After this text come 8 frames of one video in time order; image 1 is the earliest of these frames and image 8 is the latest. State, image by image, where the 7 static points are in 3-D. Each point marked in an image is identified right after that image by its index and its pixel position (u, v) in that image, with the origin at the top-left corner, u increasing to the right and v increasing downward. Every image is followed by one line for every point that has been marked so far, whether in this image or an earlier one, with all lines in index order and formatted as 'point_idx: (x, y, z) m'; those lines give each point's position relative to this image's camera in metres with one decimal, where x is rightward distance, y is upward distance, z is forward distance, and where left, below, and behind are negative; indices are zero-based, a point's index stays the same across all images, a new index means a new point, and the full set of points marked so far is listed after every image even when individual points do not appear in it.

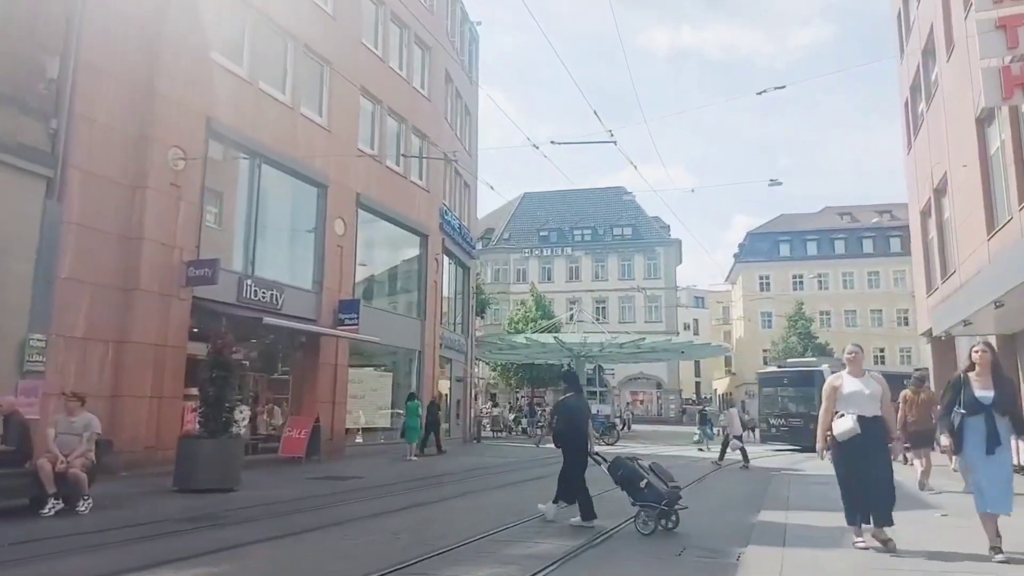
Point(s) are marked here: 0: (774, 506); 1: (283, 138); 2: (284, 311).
0: (+3.4, -2.8, +10.8) m
1: (-5.1, +3.3, +18.5) m
2: (-5.0, -0.5, +18.2) m
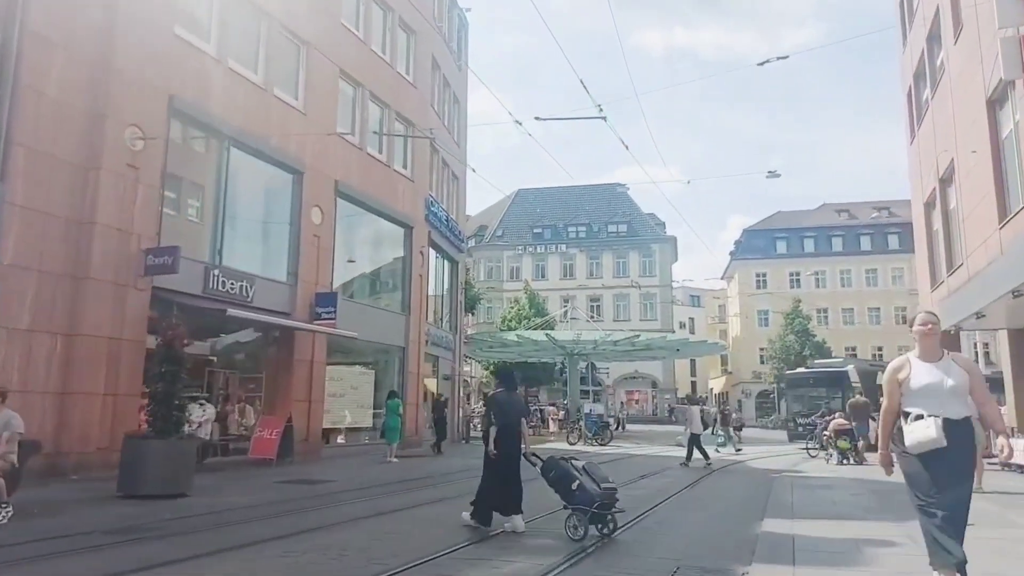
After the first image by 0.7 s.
0: (+3.1, -2.7, +9.8) m
1: (-5.4, +3.5, +17.5) m
2: (-5.3, -0.3, +17.2) m
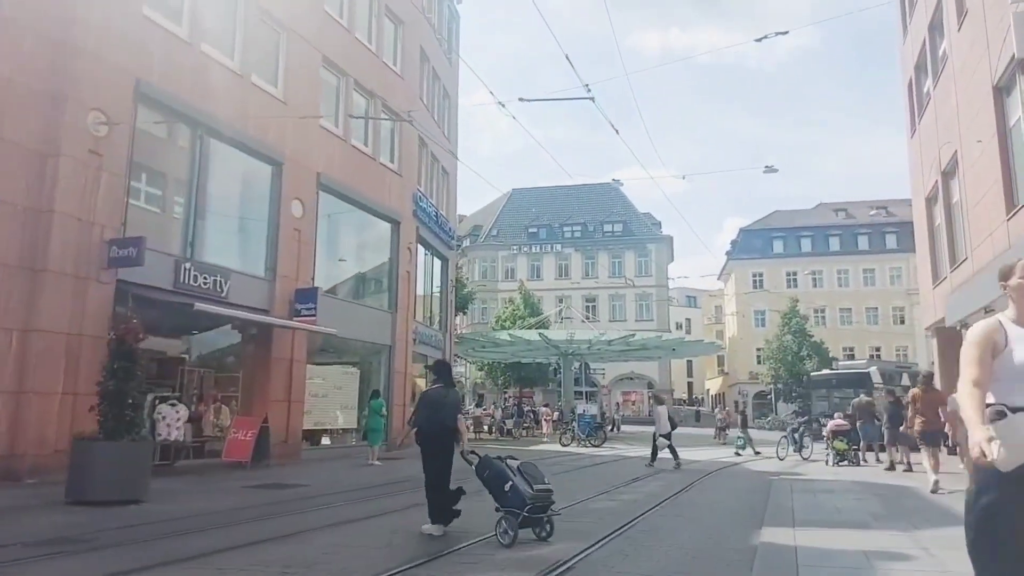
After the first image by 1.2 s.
0: (+2.9, -2.5, +9.1) m
1: (-5.7, +3.6, +16.8) m
2: (-5.6, -0.2, +16.4) m
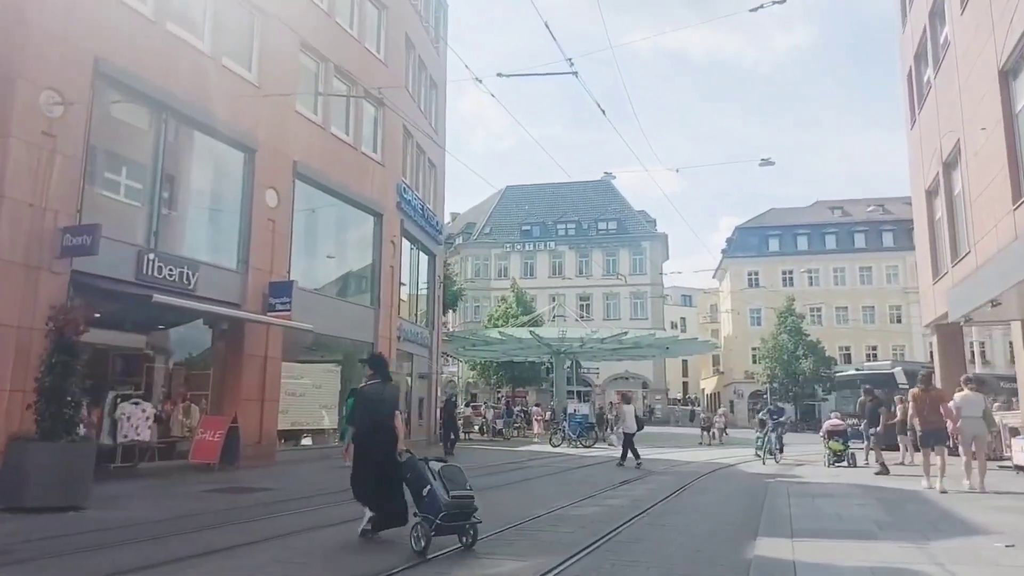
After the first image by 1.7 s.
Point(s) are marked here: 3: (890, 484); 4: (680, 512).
0: (+2.6, -2.4, +8.3) m
1: (-6.0, +3.8, +15.9) m
2: (-5.9, -0.1, +15.6) m
3: (+5.9, -3.1, +13.1) m
4: (+2.0, -2.6, +9.7) m
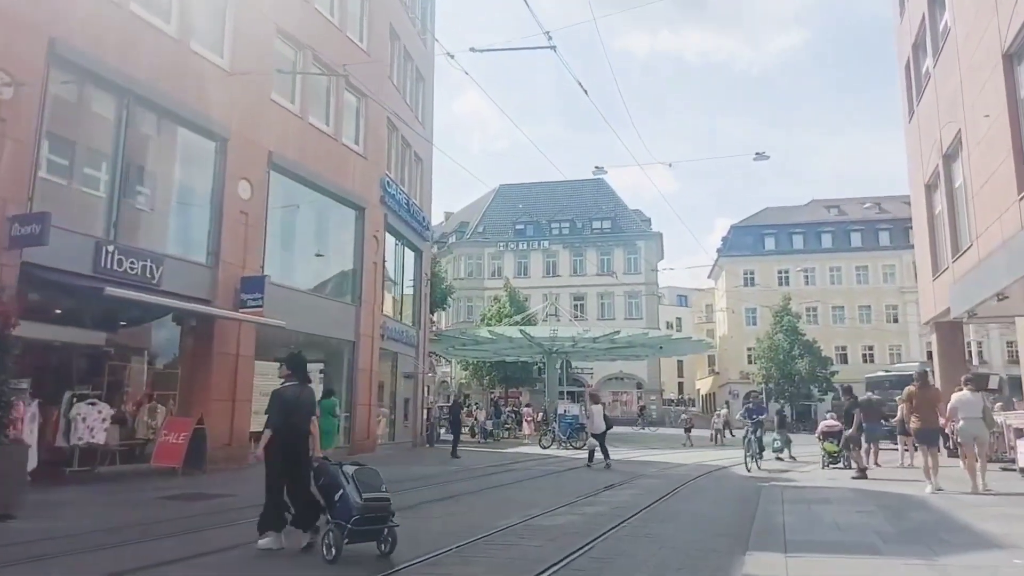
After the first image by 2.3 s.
0: (+2.3, -2.3, +7.6) m
1: (-6.3, +3.9, +15.2) m
2: (-6.2, 0.0, +14.8) m
3: (+5.6, -3.0, +12.4) m
4: (+1.7, -2.5, +9.0) m
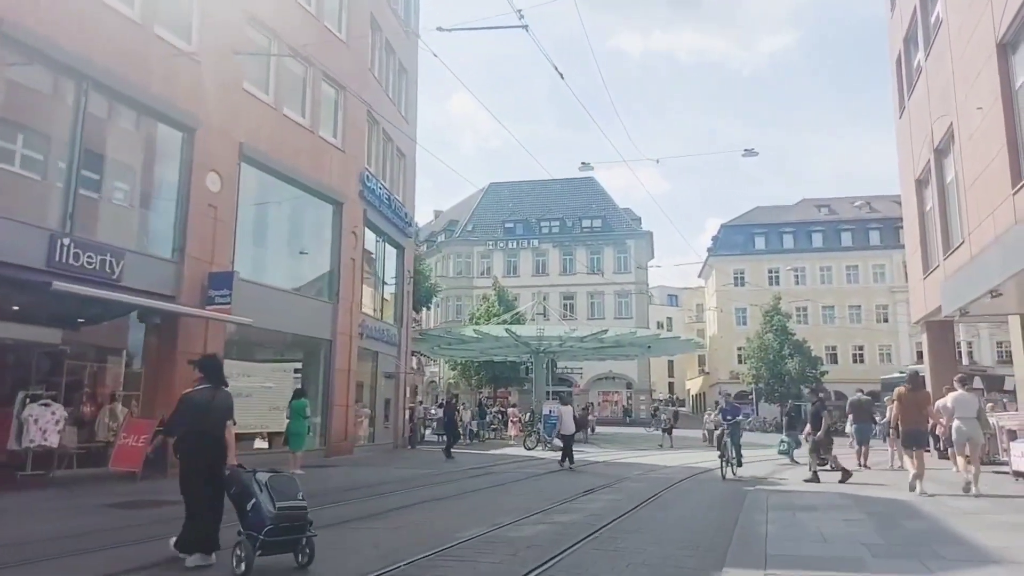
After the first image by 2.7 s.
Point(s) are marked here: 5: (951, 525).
0: (+2.0, -2.2, +7.0) m
1: (-6.7, +3.9, +14.5) m
2: (-6.6, +0.1, +14.2) m
3: (+5.2, -2.9, +11.9) m
4: (+1.3, -2.5, +8.4) m
5: (+4.5, -2.4, +8.6) m
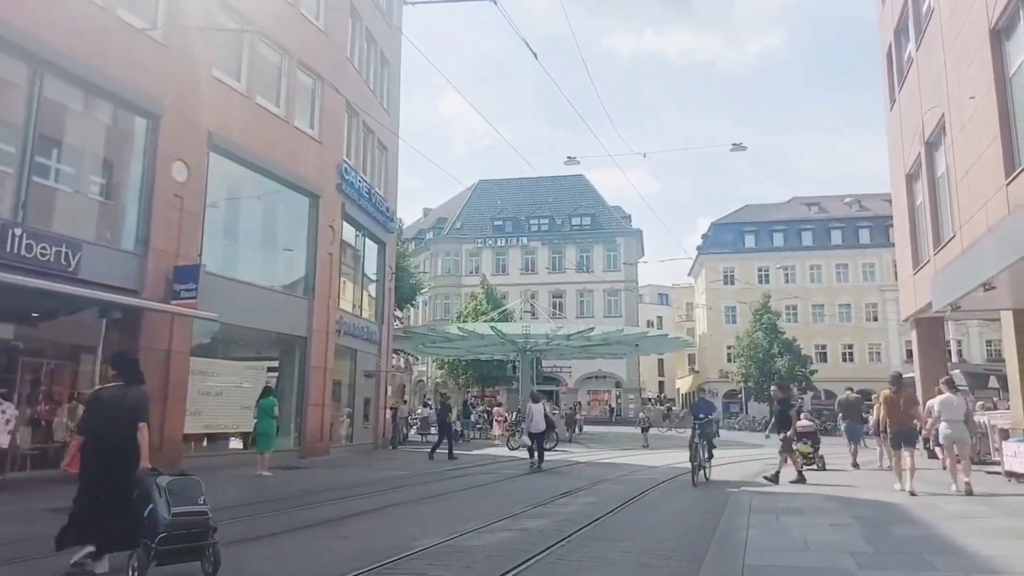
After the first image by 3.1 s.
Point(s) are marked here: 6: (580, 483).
0: (+1.6, -2.2, +6.5) m
1: (-7.1, +4.0, +13.9) m
2: (-7.0, +0.2, +13.6) m
3: (+4.9, -2.8, +11.4) m
4: (+1.0, -2.4, +7.9) m
5: (+4.2, -2.3, +8.1) m
6: (+1.2, -3.3, +14.2) m
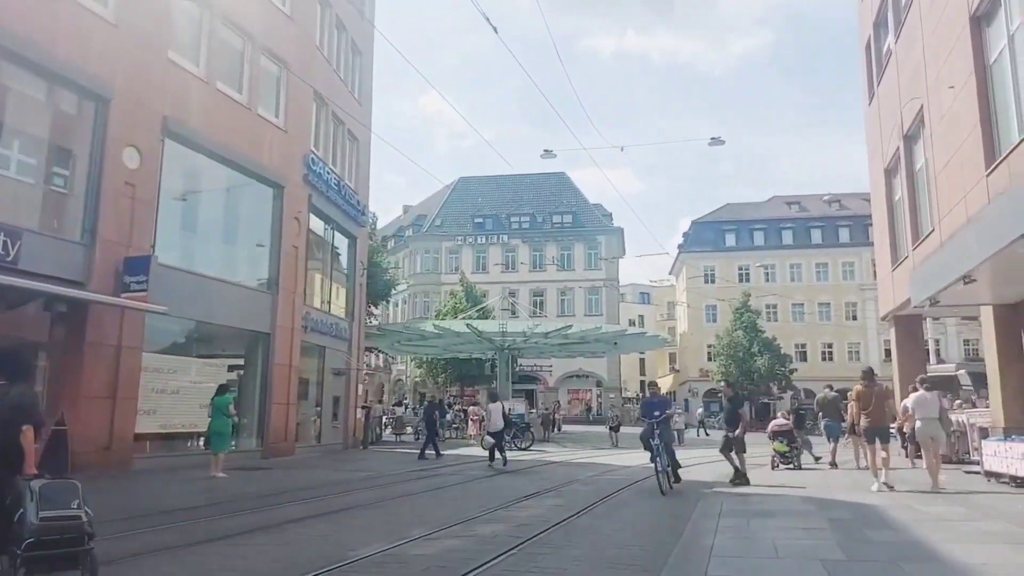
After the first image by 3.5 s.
0: (+1.2, -2.0, +5.9) m
1: (-7.7, +4.2, +13.2) m
2: (-7.6, +0.3, +12.9) m
3: (+4.3, -2.7, +10.9) m
4: (+0.5, -2.2, +7.3) m
5: (+3.7, -2.2, +7.6) m
6: (+0.6, -3.2, +13.7) m
